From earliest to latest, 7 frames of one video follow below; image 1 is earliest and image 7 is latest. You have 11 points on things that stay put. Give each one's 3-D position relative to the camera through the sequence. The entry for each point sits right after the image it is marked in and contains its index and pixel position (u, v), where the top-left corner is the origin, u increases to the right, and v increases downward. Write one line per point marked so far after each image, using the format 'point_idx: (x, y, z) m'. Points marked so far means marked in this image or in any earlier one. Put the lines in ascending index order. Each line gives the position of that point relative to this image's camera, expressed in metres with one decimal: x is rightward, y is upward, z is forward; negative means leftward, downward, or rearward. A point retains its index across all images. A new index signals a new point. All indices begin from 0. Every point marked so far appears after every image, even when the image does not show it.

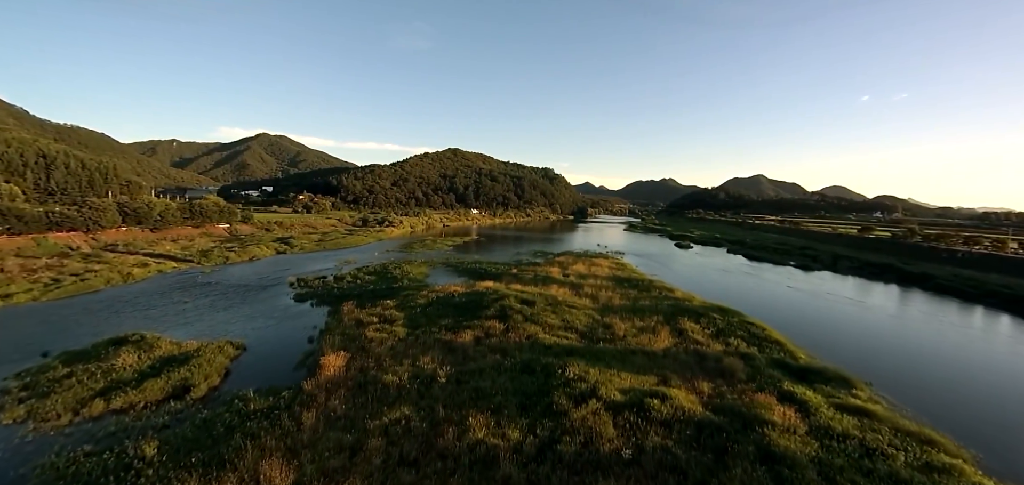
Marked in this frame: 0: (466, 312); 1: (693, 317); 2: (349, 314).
0: (-2.0, -2.9, +15.8) m
1: (+7.8, -3.2, +16.2) m
2: (-7.3, -3.2, +16.6) m
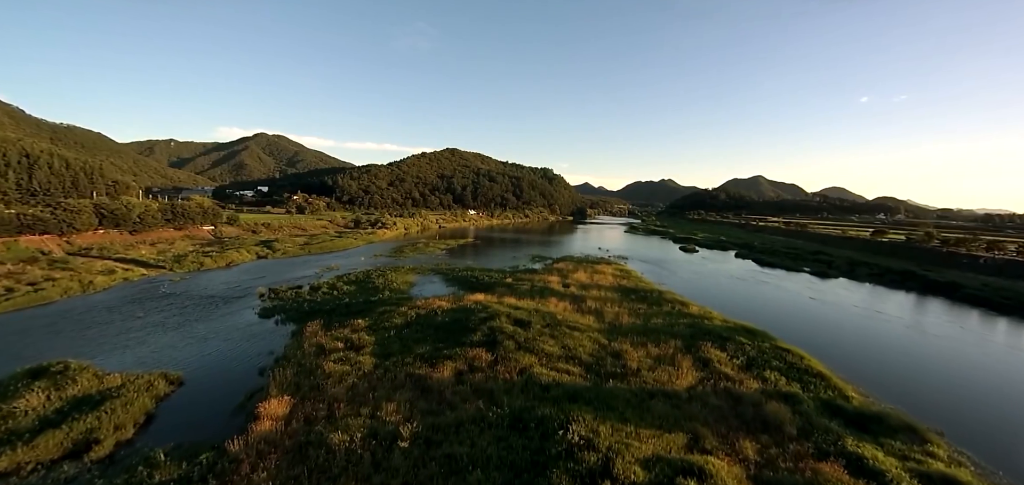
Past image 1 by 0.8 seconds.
0: (-2.3, -3.3, +13.3) m
1: (+7.5, -3.7, +13.8) m
2: (-7.6, -3.7, +14.2) m
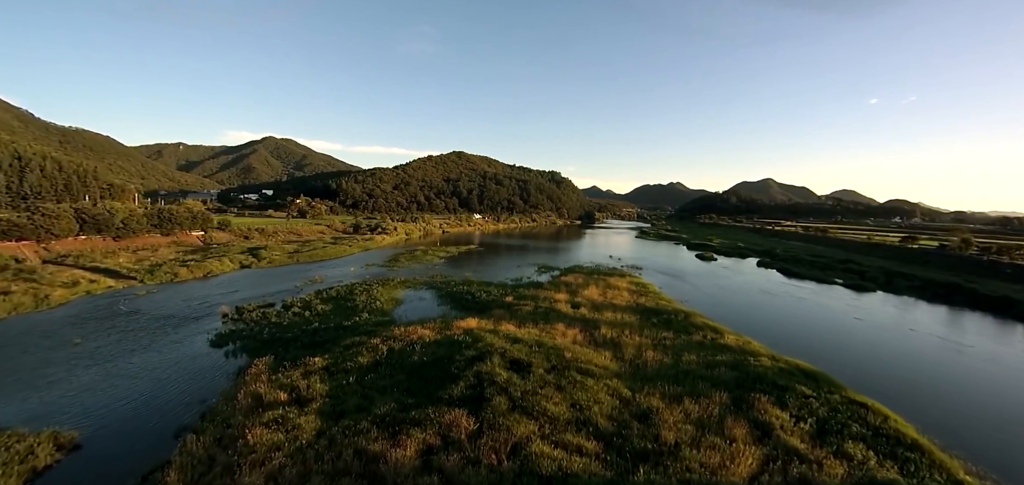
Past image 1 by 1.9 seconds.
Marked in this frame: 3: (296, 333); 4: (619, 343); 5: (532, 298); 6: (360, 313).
0: (-2.5, -3.9, +10.3) m
1: (+7.3, -4.3, +10.6) m
2: (-7.8, -4.3, +11.2) m
3: (-9.2, -3.9, +16.0) m
4: (+4.0, -3.8, +14.1) m
5: (+1.0, -2.9, +19.7) m
6: (-7.4, -3.5, +18.3) m
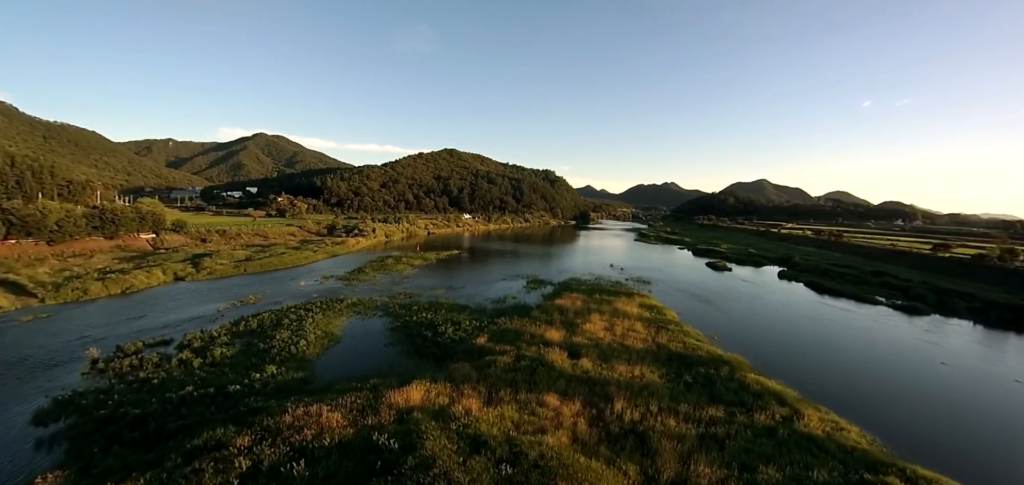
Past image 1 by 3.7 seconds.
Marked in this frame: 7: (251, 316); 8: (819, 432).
0: (-3.3, -4.7, +4.9) m
1: (+6.4, -5.1, +5.3) m
2: (-8.6, -5.0, +5.8) m
3: (-10.1, -4.6, +10.6) m
4: (+3.1, -4.6, +8.8) m
5: (+0.1, -3.7, +14.4) m
6: (-8.3, -4.2, +12.9) m
7: (-12.5, -3.6, +18.0) m
8: (+7.9, -4.8, +9.7) m
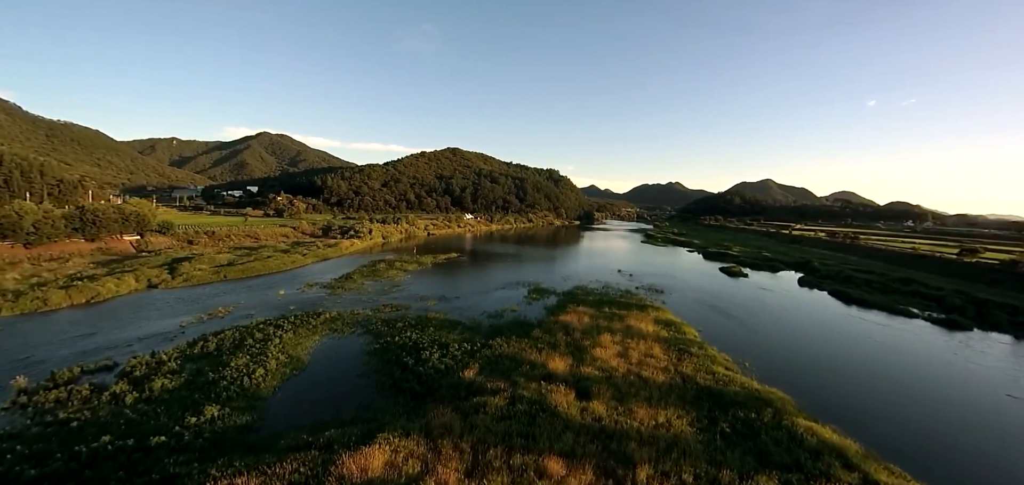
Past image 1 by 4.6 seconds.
0: (-3.6, -5.1, +2.6) m
1: (+6.2, -5.5, +2.9) m
2: (-8.8, -5.4, +3.6) m
3: (-10.3, -5.0, +8.4) m
4: (+3.0, -5.0, +6.5) m
5: (0.0, -4.1, +12.1) m
6: (-8.5, -4.5, +10.7) m
7: (-12.6, -3.9, +15.8) m
8: (+7.7, -5.2, +7.3) m
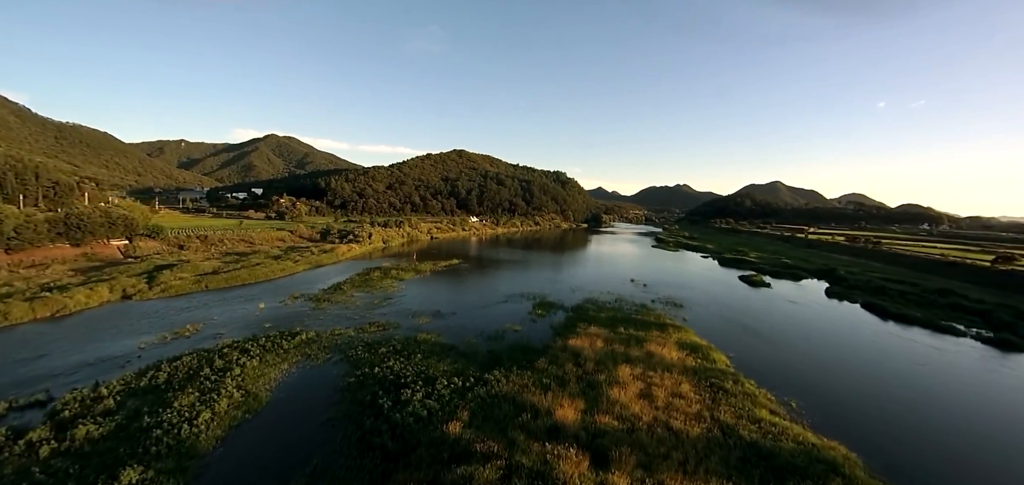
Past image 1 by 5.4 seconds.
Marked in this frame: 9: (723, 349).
0: (-3.8, -5.5, +0.4) m
1: (+6.0, -6.0, +0.5) m
2: (-9.0, -5.8, +1.5) m
3: (-10.4, -5.4, +6.2) m
4: (+2.8, -5.4, +4.2) m
5: (-0.1, -4.5, +9.8) m
6: (-8.6, -5.0, +8.5) m
7: (-12.6, -4.4, +13.8) m
8: (+7.6, -5.7, +4.9) m
9: (+10.8, -5.5, +18.9) m
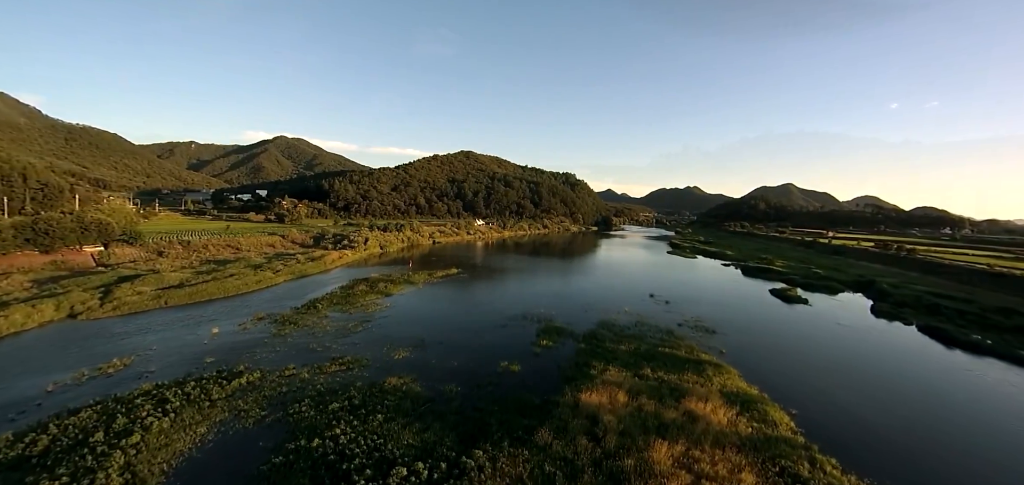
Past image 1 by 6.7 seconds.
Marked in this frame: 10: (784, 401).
0: (-4.3, -6.1, -3.0) m
1: (+5.5, -6.6, -3.1) m
2: (-9.5, -6.3, -1.9) m
3: (-10.8, -6.0, +3.0) m
4: (+2.4, -6.1, +0.6) m
5: (-0.4, -5.2, +6.3) m
6: (-8.9, -5.6, +5.2) m
7: (-12.8, -5.0, +10.5) m
8: (+7.2, -6.3, +1.2) m
9: (+10.7, -6.2, +15.2) m
10: (+10.6, -6.5, +13.0) m
